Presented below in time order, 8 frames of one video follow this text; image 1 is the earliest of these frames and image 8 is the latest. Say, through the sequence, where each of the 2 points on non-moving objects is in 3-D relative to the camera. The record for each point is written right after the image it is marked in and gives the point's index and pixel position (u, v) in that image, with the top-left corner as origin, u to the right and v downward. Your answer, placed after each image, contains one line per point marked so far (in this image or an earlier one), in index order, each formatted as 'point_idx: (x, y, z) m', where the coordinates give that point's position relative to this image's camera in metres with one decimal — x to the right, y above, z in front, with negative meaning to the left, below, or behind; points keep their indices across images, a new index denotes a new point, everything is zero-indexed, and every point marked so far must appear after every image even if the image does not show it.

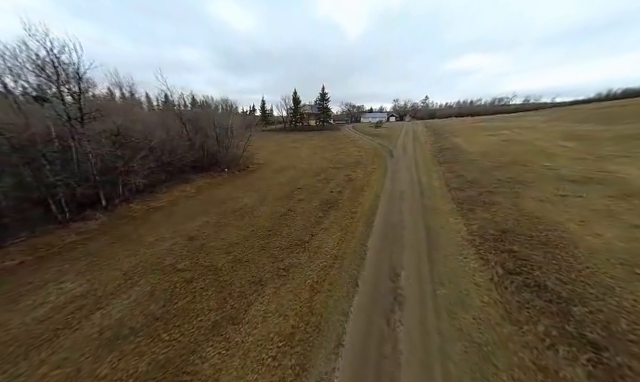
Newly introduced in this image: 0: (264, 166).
0: (-4.3, +1.9, +15.7) m
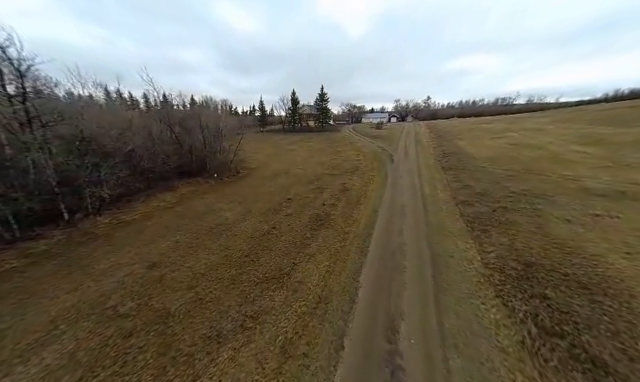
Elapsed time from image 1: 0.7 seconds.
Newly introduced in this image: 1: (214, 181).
0: (-4.7, +1.4, +14.7) m
1: (-6.5, +0.7, +12.6) m
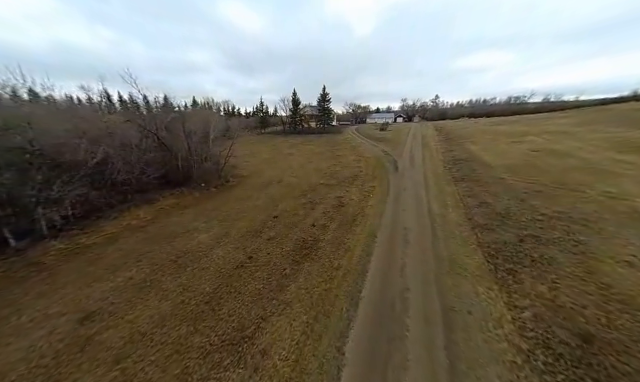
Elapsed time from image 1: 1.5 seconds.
0: (-4.9, +0.8, +13.6) m
1: (-6.8, 0.0, +11.5) m
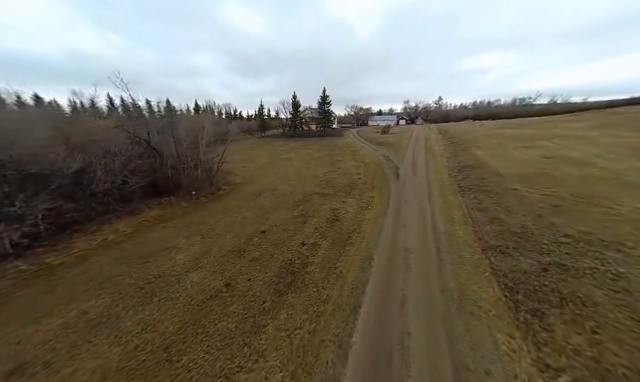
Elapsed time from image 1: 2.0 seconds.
0: (-5.1, +0.2, +12.9) m
1: (-7.0, -0.5, +10.8) m
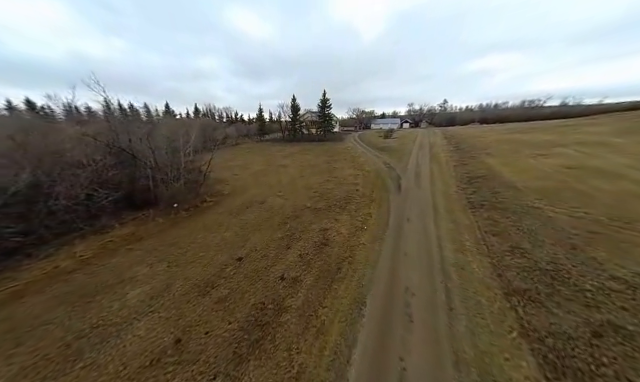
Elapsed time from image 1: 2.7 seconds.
0: (-5.5, -0.5, +11.8) m
1: (-7.4, -1.2, +9.8) m
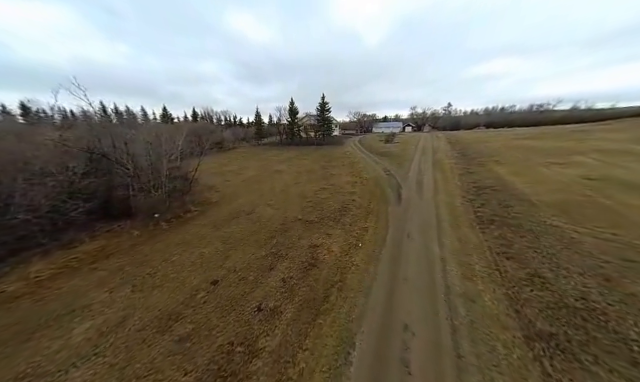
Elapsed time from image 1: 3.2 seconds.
0: (-5.8, -0.9, +11.1) m
1: (-7.8, -1.6, +9.1) m
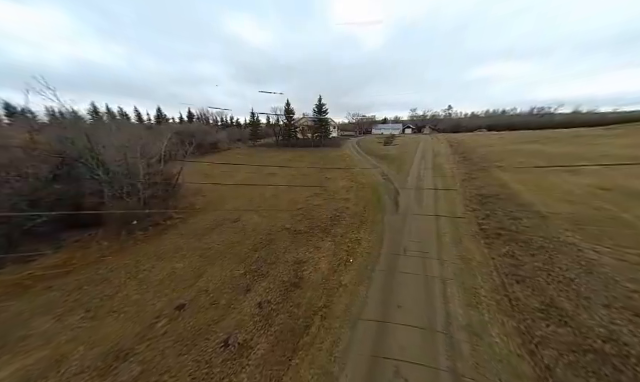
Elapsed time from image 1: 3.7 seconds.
0: (-6.2, -1.2, +10.3) m
1: (-8.2, -1.8, +8.3) m
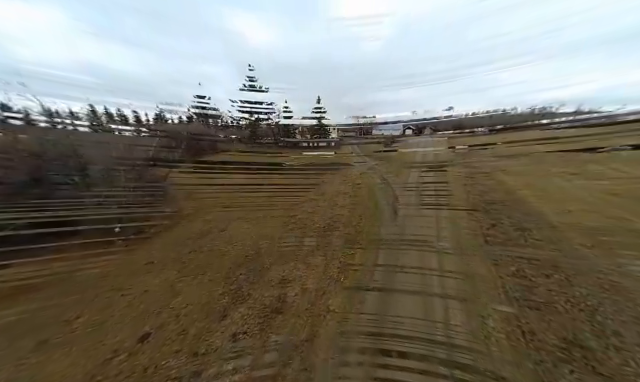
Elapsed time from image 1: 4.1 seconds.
0: (-6.5, -1.5, +9.8) m
1: (-8.5, -2.1, +7.8) m
